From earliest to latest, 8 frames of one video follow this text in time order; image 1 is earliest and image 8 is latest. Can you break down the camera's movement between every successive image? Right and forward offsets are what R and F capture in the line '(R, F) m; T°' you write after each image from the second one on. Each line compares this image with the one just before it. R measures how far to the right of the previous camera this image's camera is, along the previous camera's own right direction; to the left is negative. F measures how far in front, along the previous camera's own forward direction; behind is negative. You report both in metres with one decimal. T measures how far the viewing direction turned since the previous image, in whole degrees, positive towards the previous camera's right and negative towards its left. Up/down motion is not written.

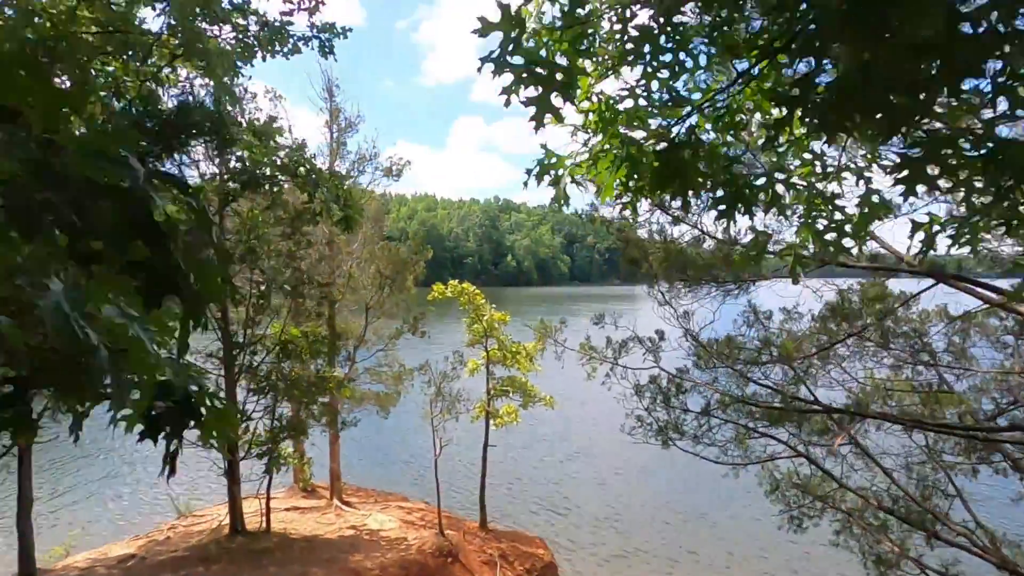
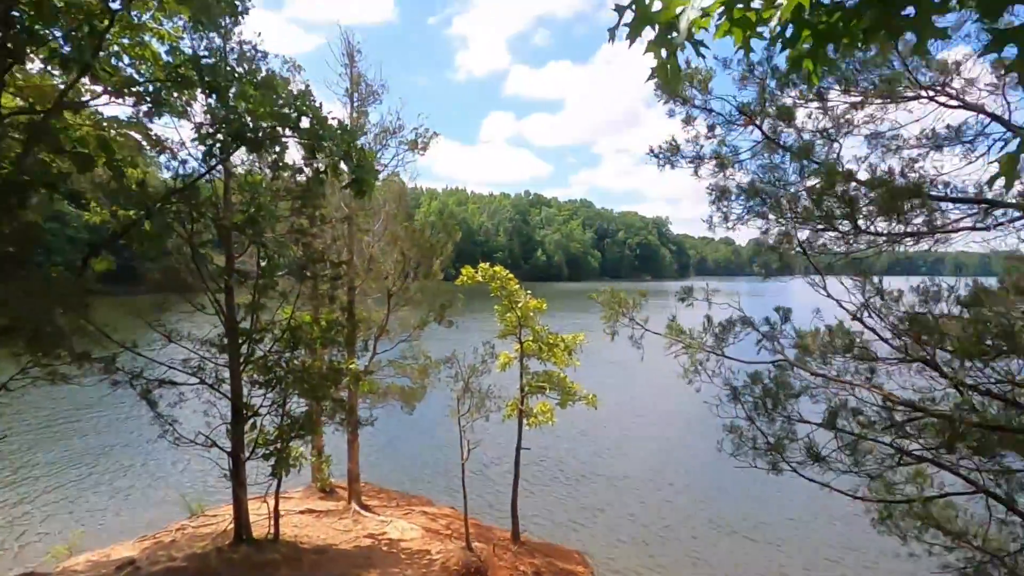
(-0.1, +1.5) m; -3°
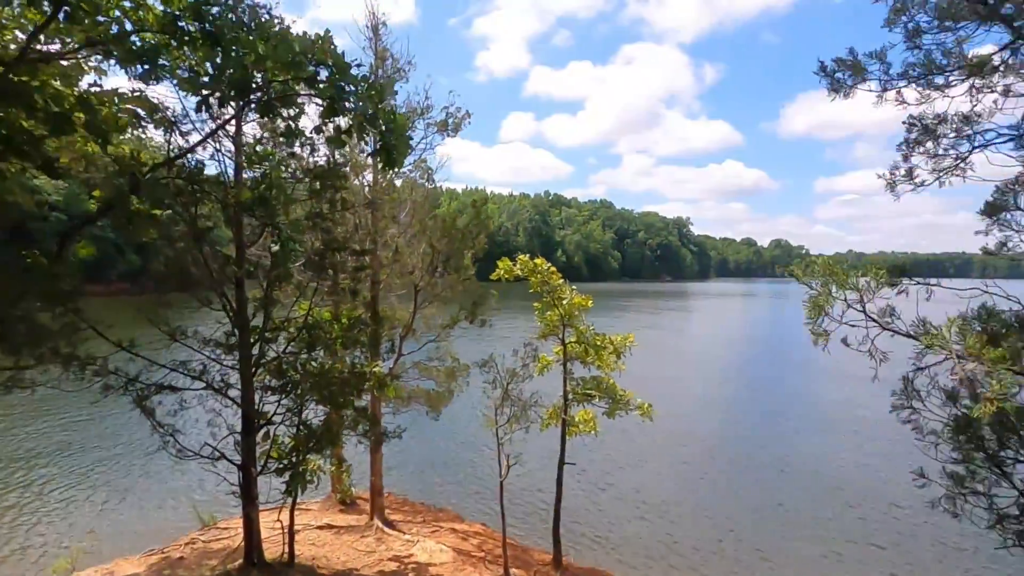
(-0.4, +1.3) m; -2°
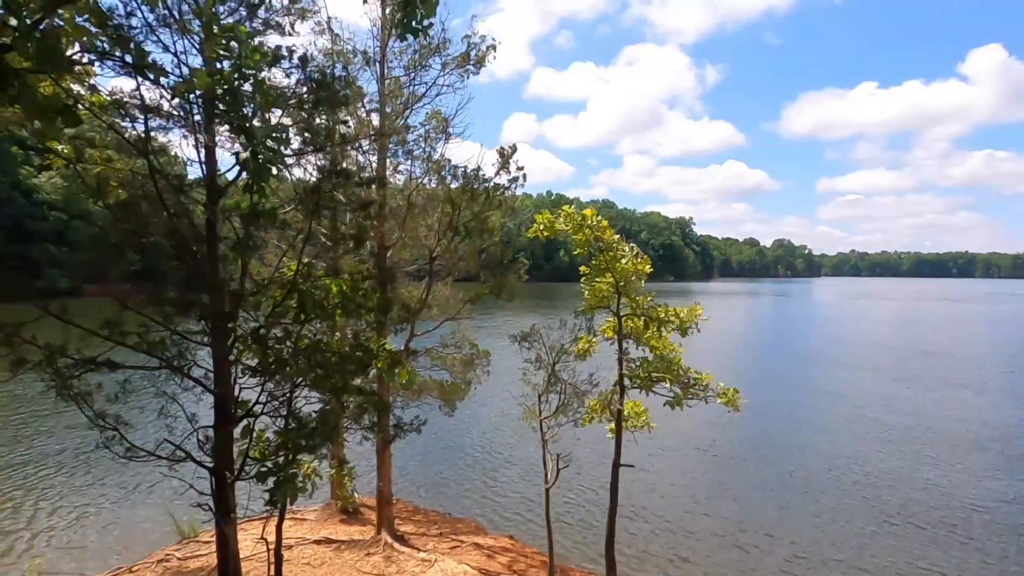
(-0.5, +2.2) m; 0°
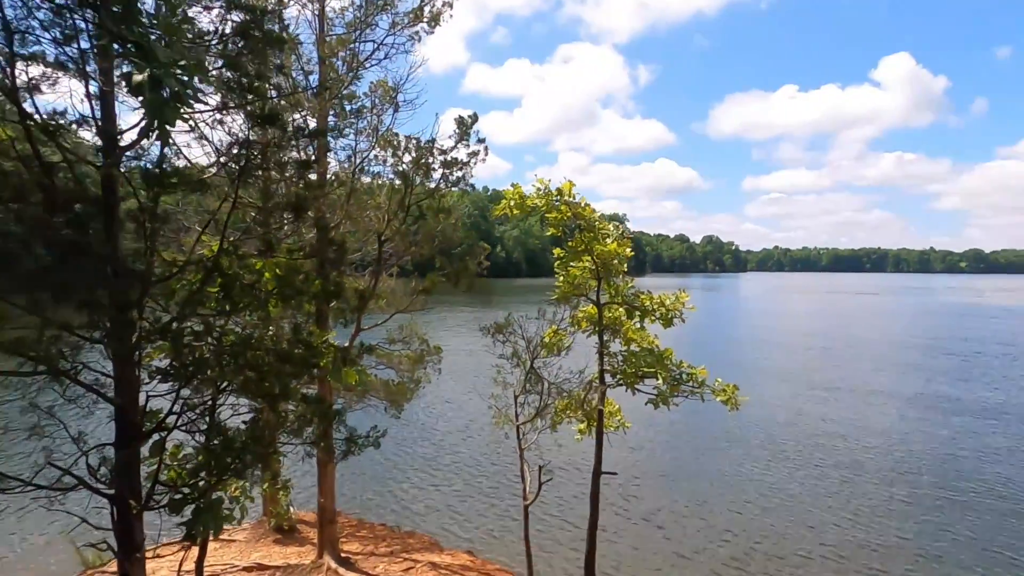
(-0.3, +1.2) m; +5°
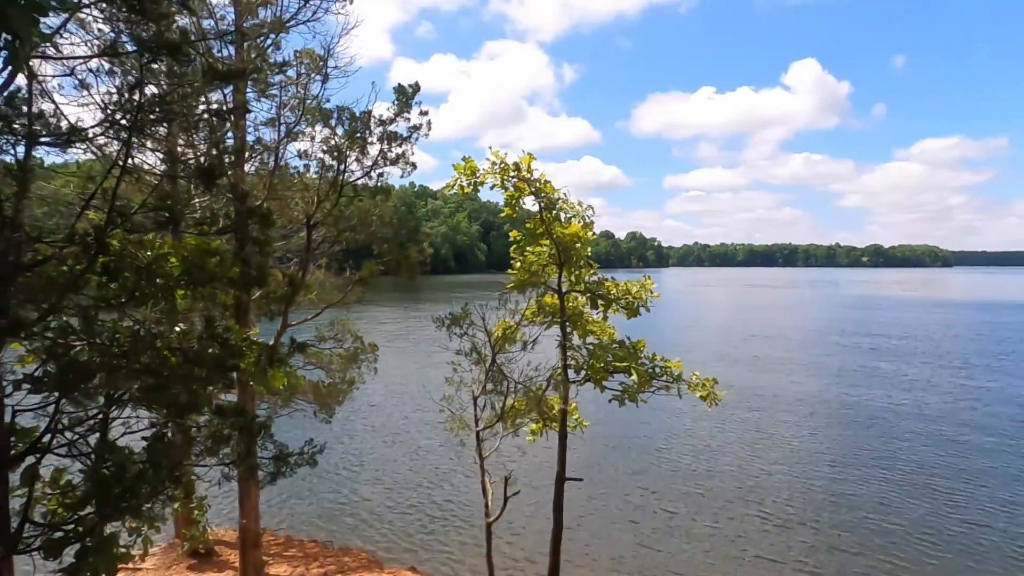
(-0.3, +0.9) m; +6°
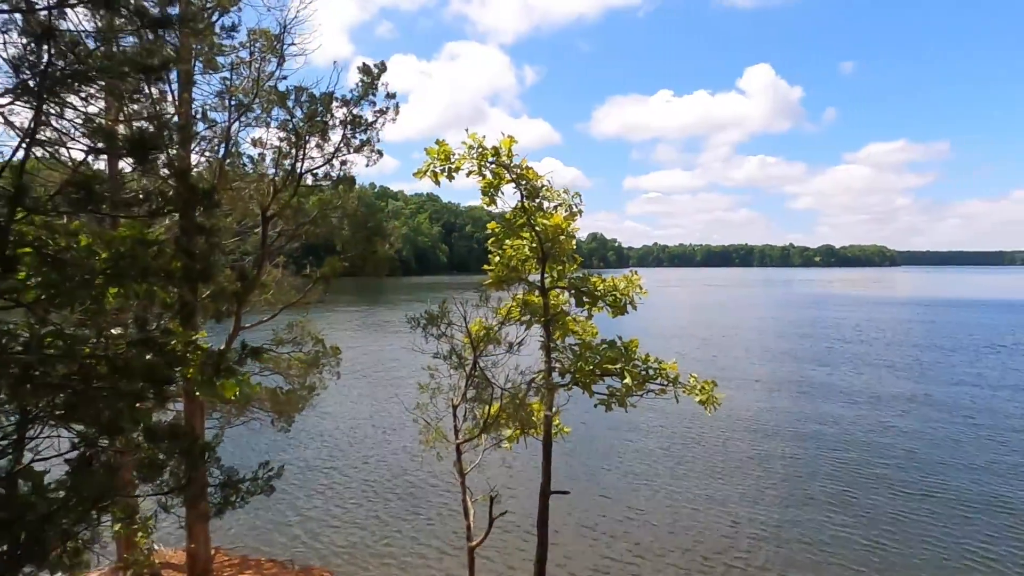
(-0.2, +0.6) m; +3°
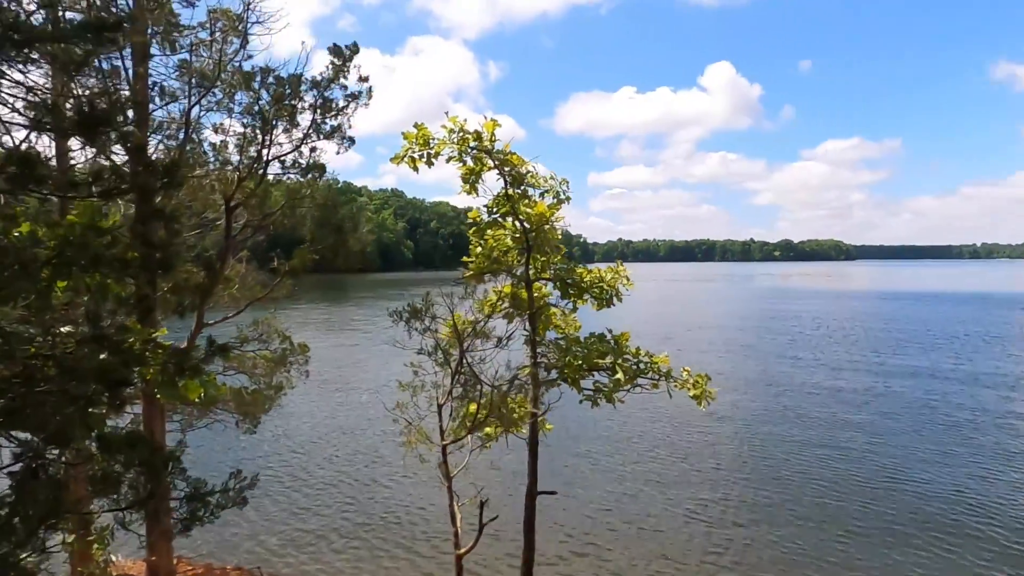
(-0.2, +0.3) m; +3°
